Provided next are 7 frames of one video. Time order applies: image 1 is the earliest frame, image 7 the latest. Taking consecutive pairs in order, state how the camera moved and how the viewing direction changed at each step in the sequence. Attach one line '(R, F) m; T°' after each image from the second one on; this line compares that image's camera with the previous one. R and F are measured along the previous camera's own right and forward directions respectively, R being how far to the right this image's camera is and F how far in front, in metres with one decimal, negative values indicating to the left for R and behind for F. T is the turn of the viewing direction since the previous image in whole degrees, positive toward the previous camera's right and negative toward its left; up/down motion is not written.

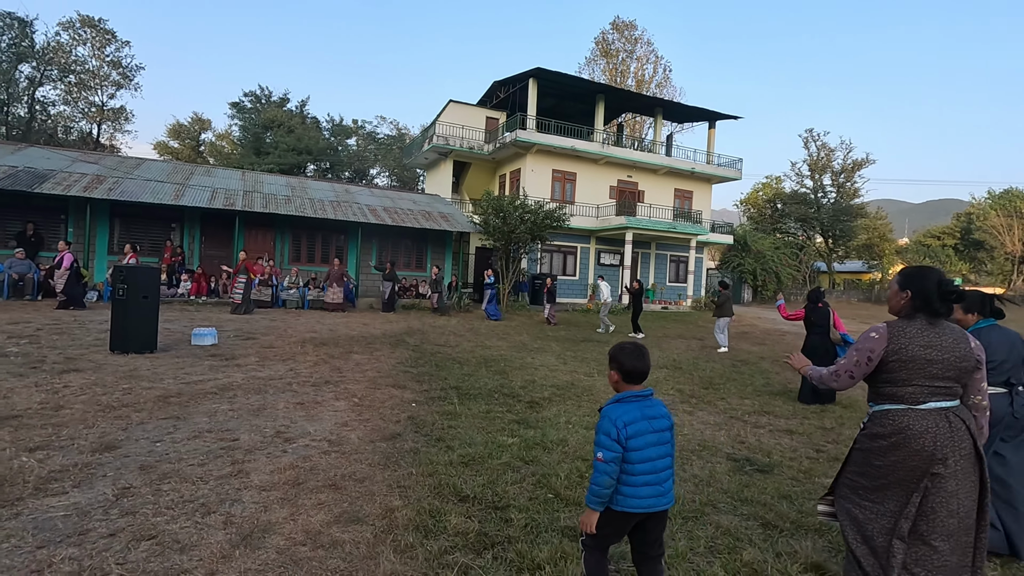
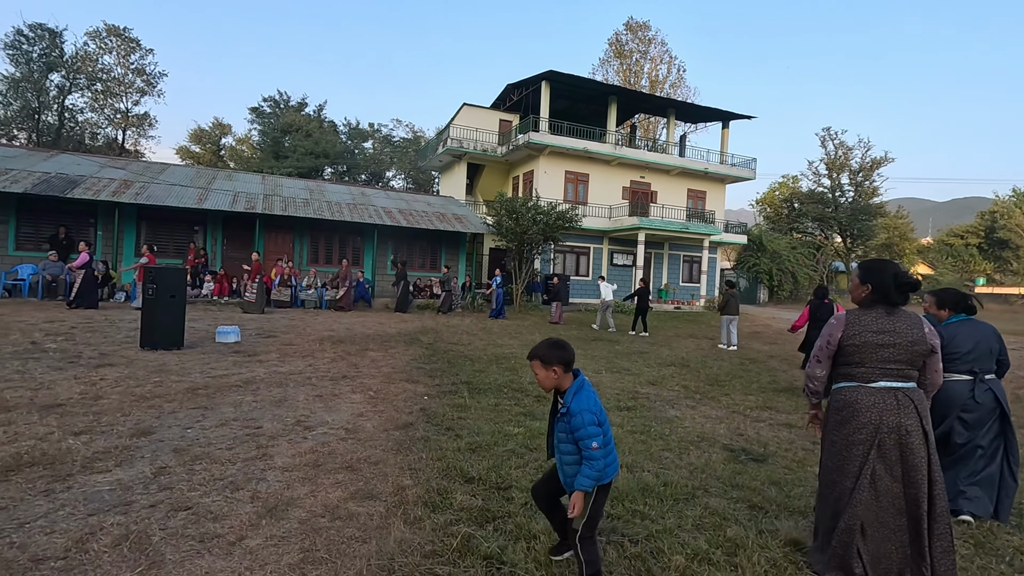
(+0.1, -0.3) m; -2°
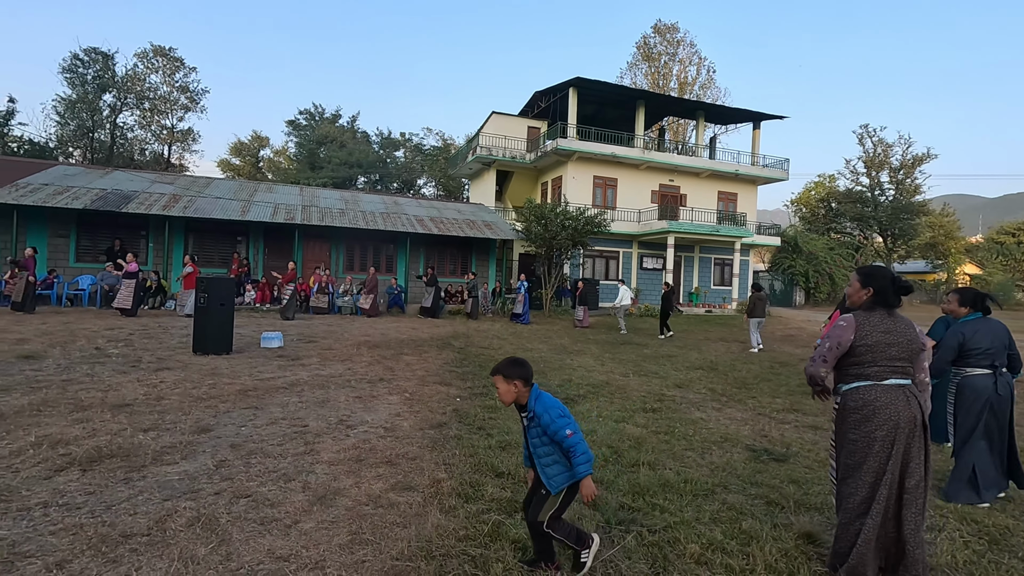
(0.0, -0.3) m; -3°
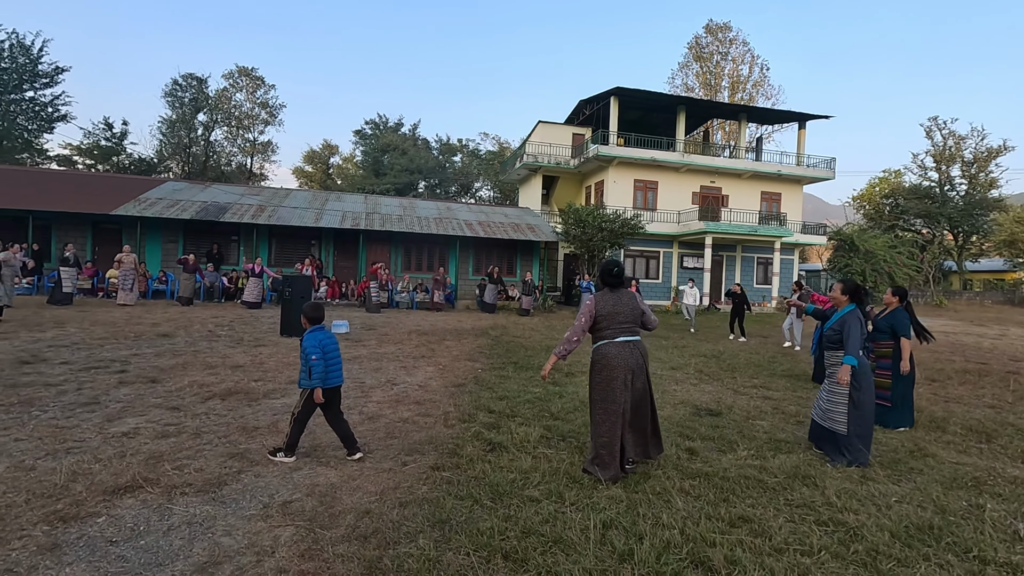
(+0.7, -1.6) m; -6°
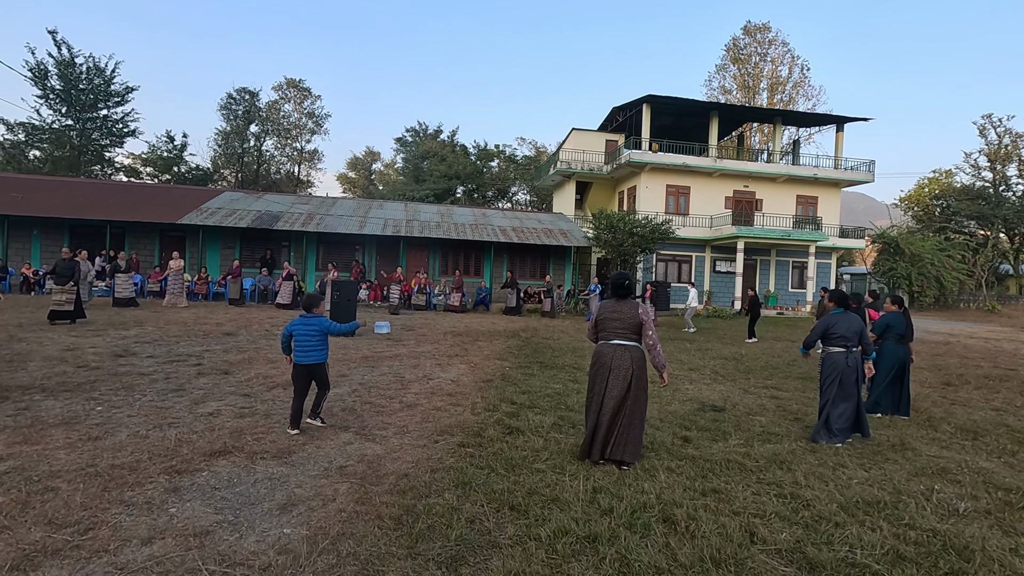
(+0.2, -0.7) m; -4°
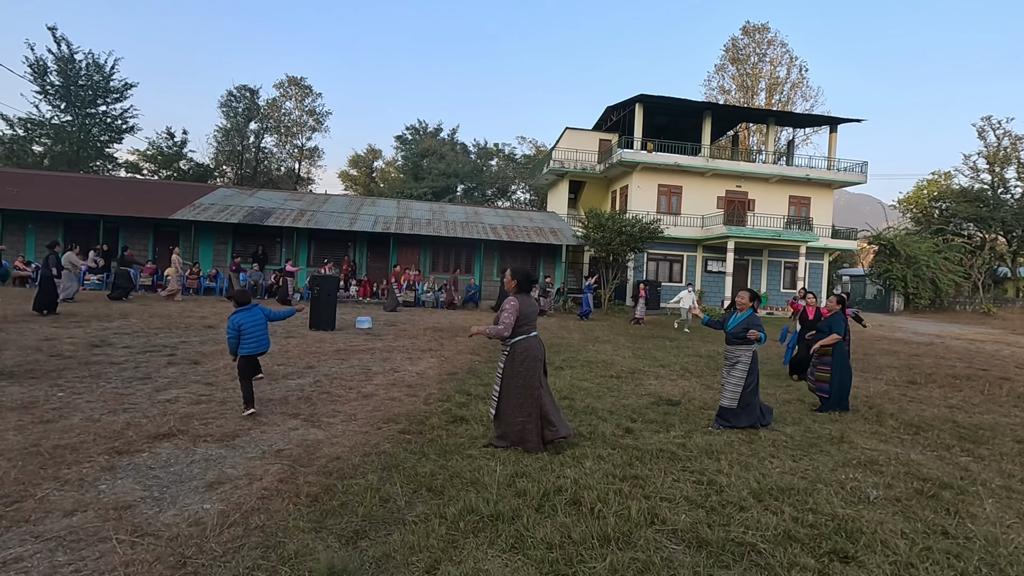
(+0.6, -0.1) m; 0°
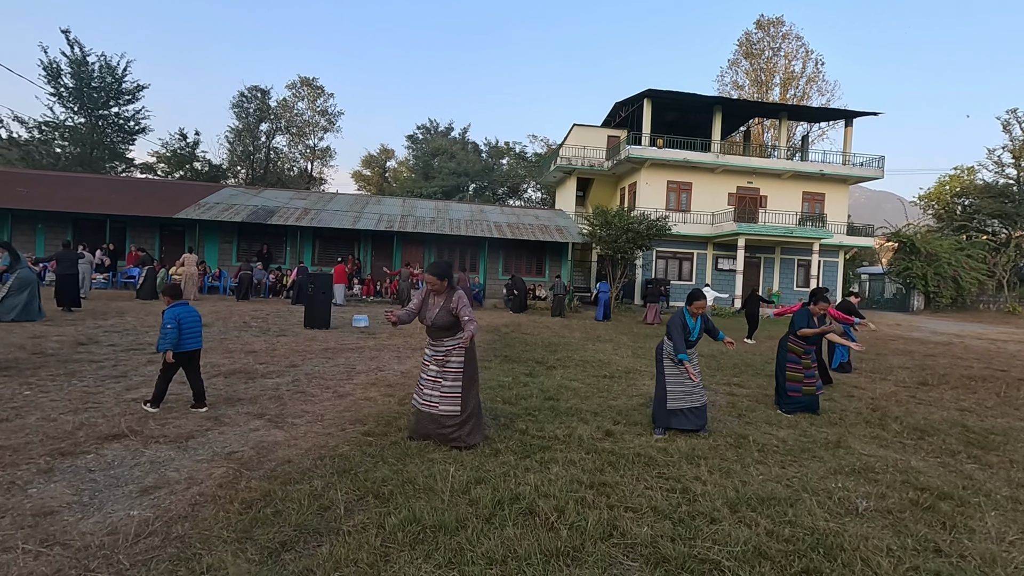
(+0.4, +0.2) m; -2°
